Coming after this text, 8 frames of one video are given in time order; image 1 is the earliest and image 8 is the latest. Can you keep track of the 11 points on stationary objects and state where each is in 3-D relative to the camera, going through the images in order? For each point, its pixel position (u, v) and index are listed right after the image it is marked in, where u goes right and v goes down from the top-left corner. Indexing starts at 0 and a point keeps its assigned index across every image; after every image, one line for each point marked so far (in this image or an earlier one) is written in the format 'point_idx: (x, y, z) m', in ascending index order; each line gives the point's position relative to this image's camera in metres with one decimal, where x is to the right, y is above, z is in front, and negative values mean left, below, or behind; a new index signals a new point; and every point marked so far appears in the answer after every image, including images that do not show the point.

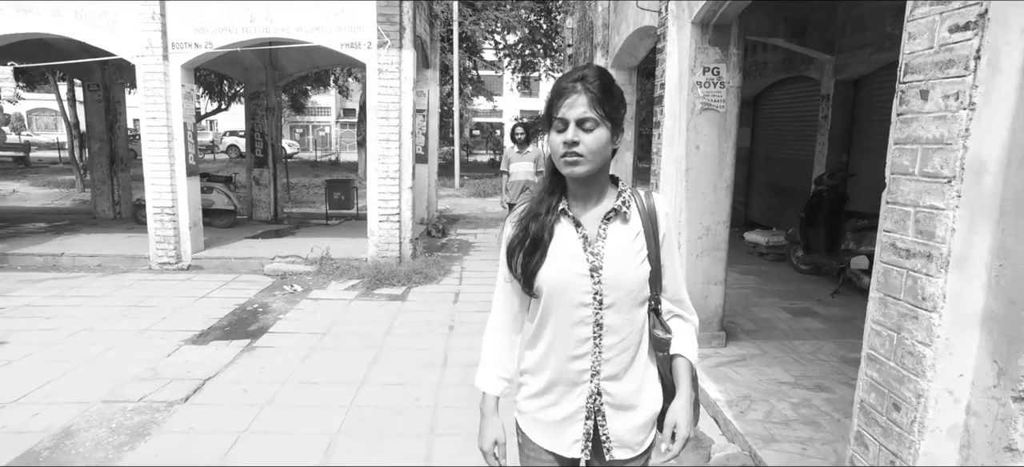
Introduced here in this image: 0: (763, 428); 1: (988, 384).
0: (+1.3, -1.0, +3.1) m
1: (+1.2, -0.4, +1.5) m
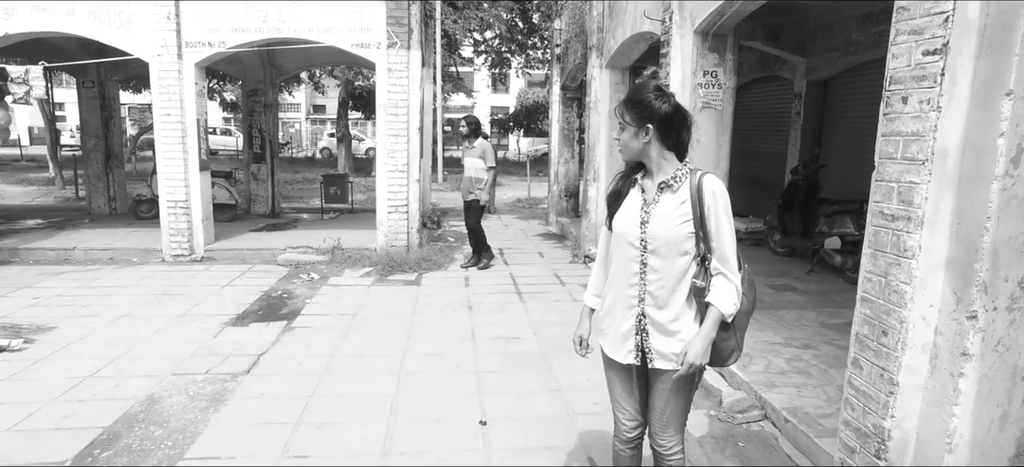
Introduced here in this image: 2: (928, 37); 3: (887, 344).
0: (+1.5, -0.9, +3.6) m
1: (+1.5, -0.3, +2.0) m
2: (+1.5, +0.7, +2.2) m
3: (+1.4, -0.4, +2.3) m
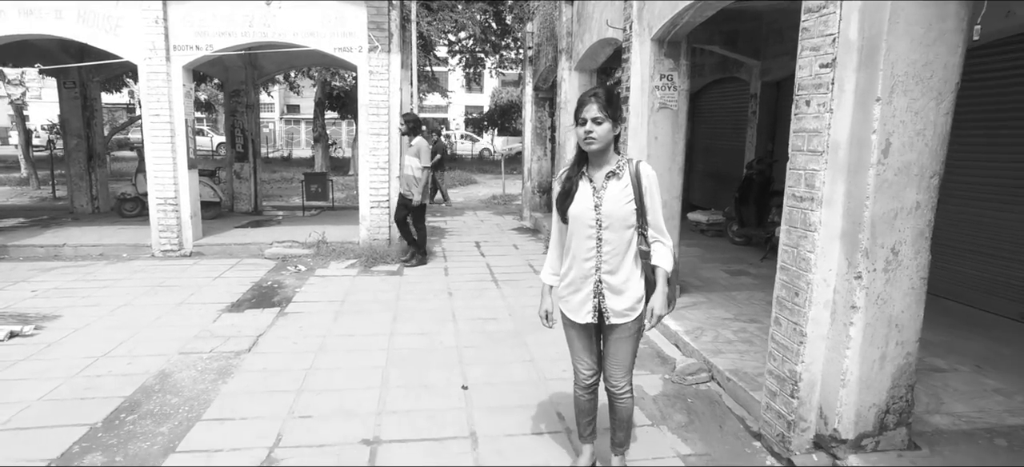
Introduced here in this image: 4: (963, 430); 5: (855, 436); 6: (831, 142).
0: (+1.4, -0.8, +4.1) m
1: (+1.4, -0.2, +2.5) m
2: (+1.4, +0.8, +2.7) m
3: (+1.3, -0.3, +2.8) m
4: (+2.2, -1.0, +3.0) m
5: (+1.5, -0.9, +2.7) m
6: (+1.4, +0.4, +2.6) m
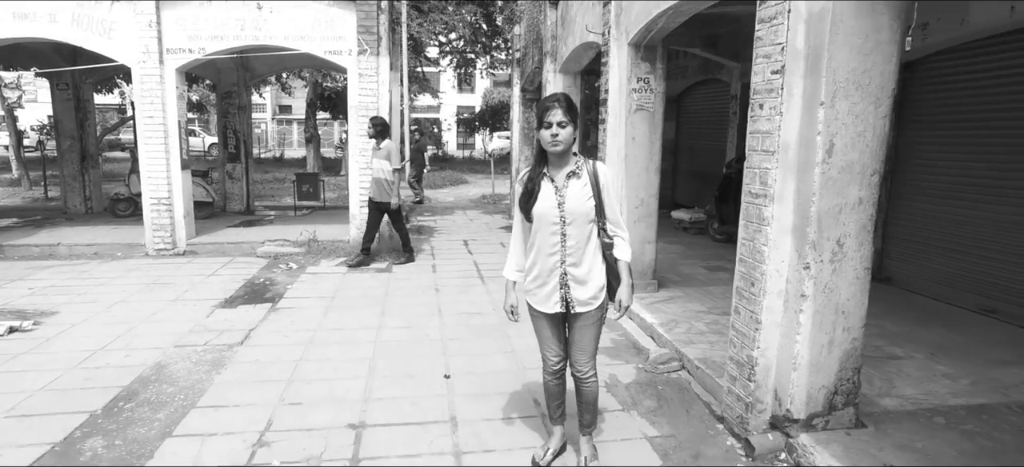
0: (+1.2, -0.7, +4.3) m
1: (+1.3, -0.1, +2.8) m
2: (+1.2, +0.8, +2.9) m
3: (+1.2, -0.3, +3.0) m
4: (+2.1, -0.9, +3.2) m
5: (+1.4, -0.9, +2.9) m
6: (+1.3, +0.4, +2.8) m
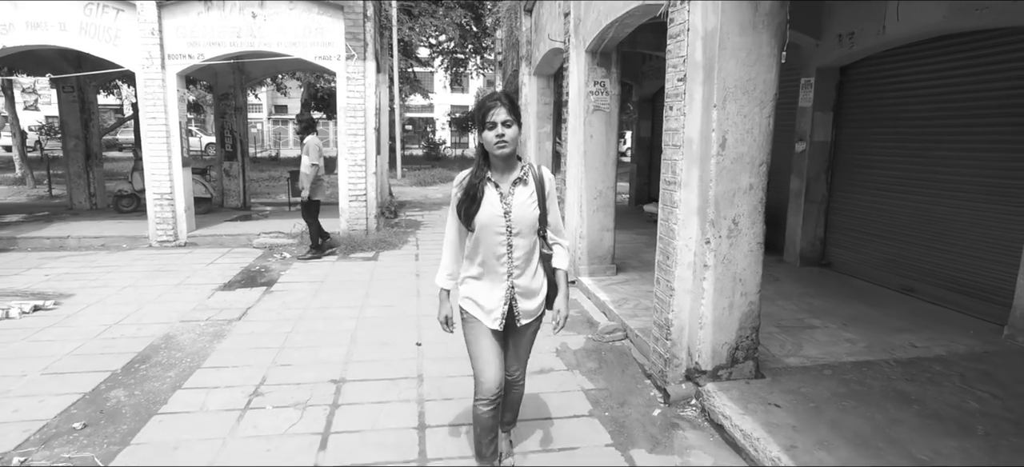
0: (+1.0, -0.6, +4.9) m
1: (+1.0, 0.0, +3.3) m
2: (+1.0, +0.9, +3.5) m
3: (+0.9, -0.2, +3.6) m
4: (+1.8, -0.8, +3.8) m
5: (+1.1, -0.8, +3.4) m
6: (+1.0, +0.5, +3.4) m
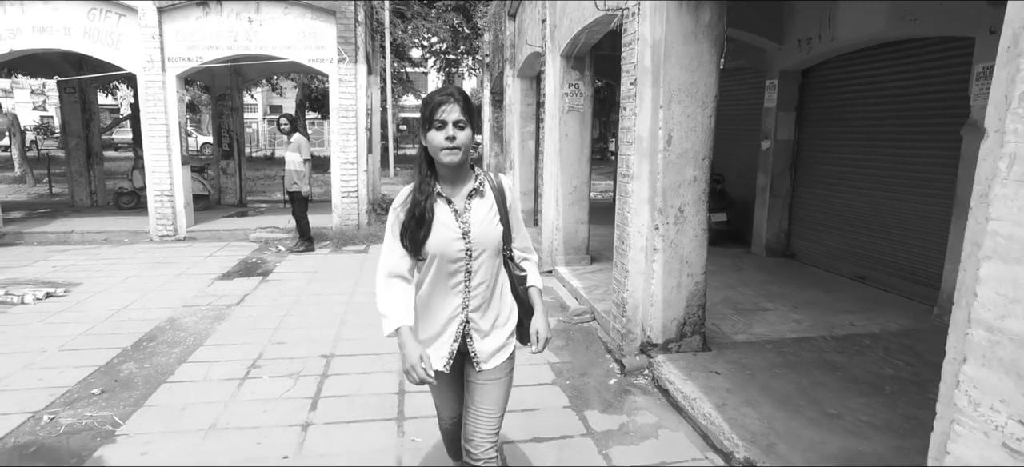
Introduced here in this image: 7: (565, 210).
0: (+0.8, -0.5, +5.3) m
1: (+0.9, +0.1, +3.8) m
2: (+0.8, +1.0, +3.9) m
3: (+0.8, -0.1, +4.0) m
4: (+1.7, -0.8, +4.2) m
5: (+1.0, -0.7, +3.9) m
6: (+0.8, +0.6, +3.8) m
7: (+0.5, +0.2, +6.3) m
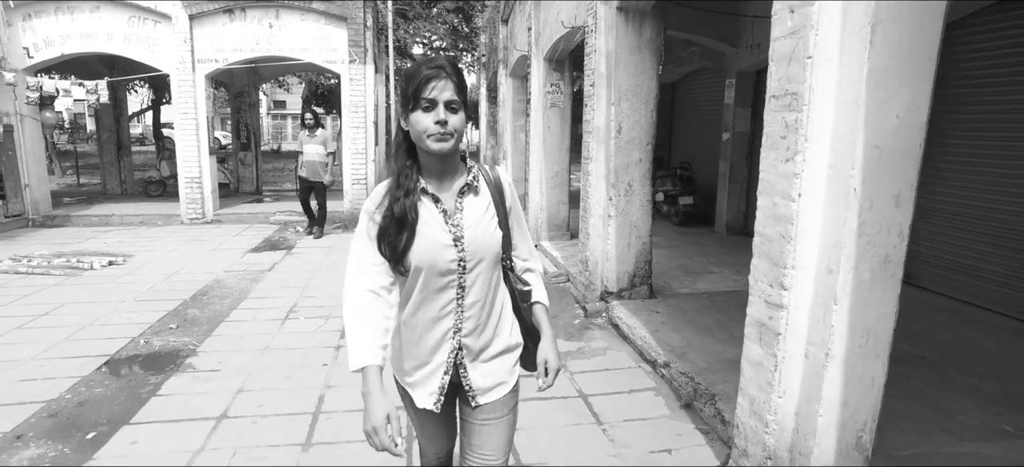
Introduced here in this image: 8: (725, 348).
0: (+0.7, -0.3, +6.3) m
1: (+0.7, +0.3, +4.7) m
2: (+0.7, +1.2, +4.8) m
3: (+0.6, +0.1, +5.0) m
4: (+1.5, -0.5, +5.2) m
5: (+0.8, -0.5, +4.9) m
6: (+0.7, +0.8, +4.8) m
7: (+0.4, +0.5, +7.3) m
8: (+1.4, -0.7, +3.9) m
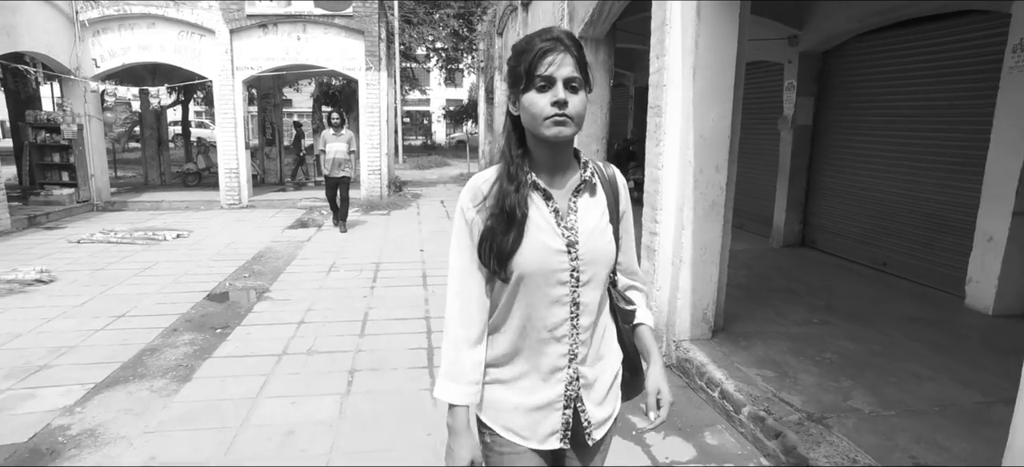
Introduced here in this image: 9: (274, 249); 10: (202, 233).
0: (+0.5, 0.0, +7.8) m
1: (+0.6, +0.6, +6.2) m
2: (+0.5, +1.5, +6.3) m
3: (+0.5, +0.4, +6.5) m
4: (+1.4, -0.2, +6.7) m
5: (+0.7, -0.2, +6.4) m
6: (+0.6, +1.1, +6.3) m
7: (+0.3, +0.8, +8.8) m
8: (+1.3, -0.5, +5.4) m
9: (-2.9, -0.2, +7.3) m
10: (-4.3, 0.0, +8.4) m
